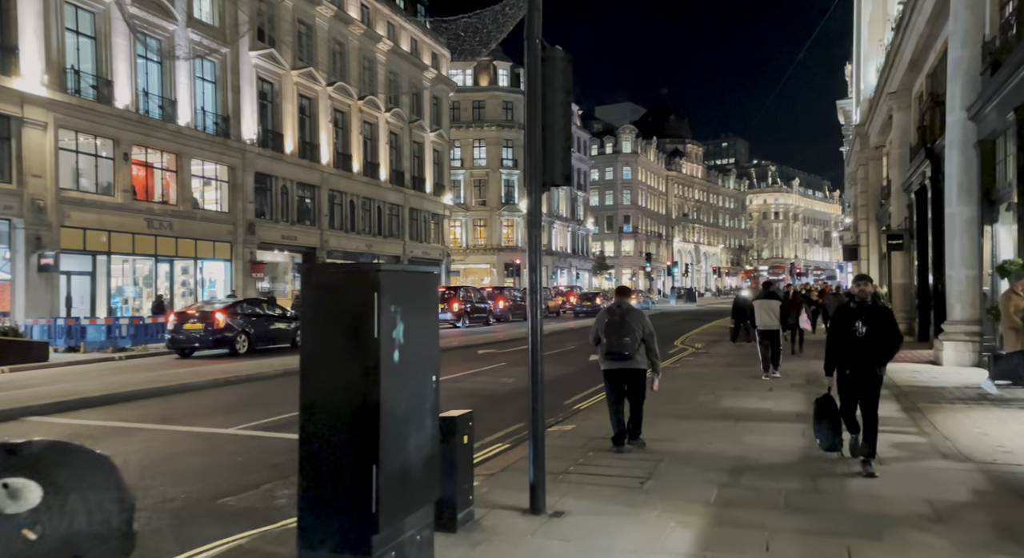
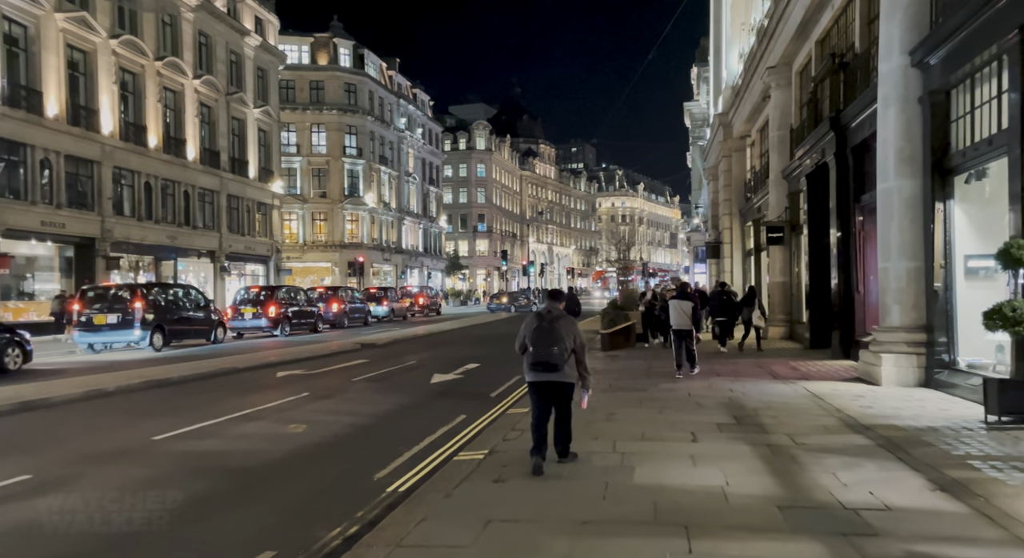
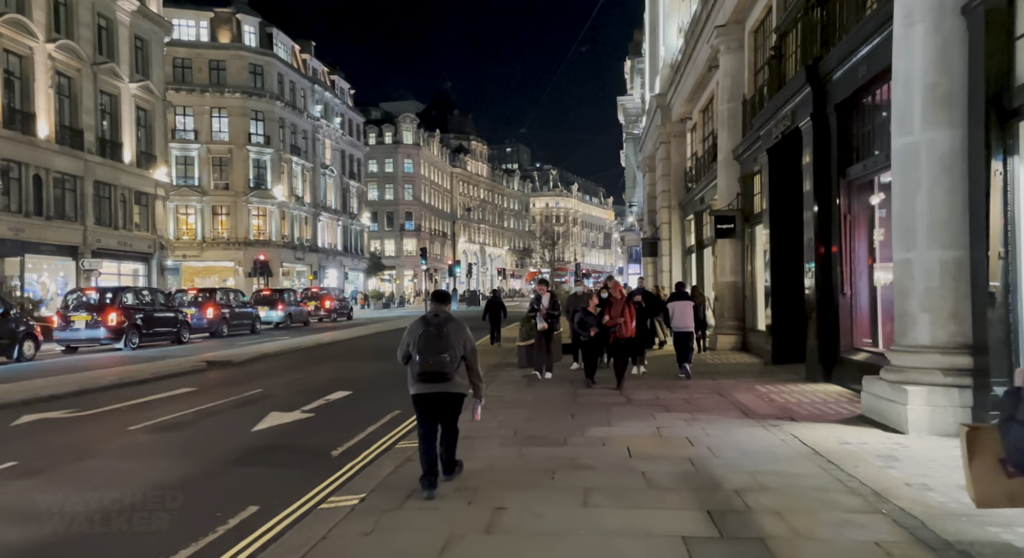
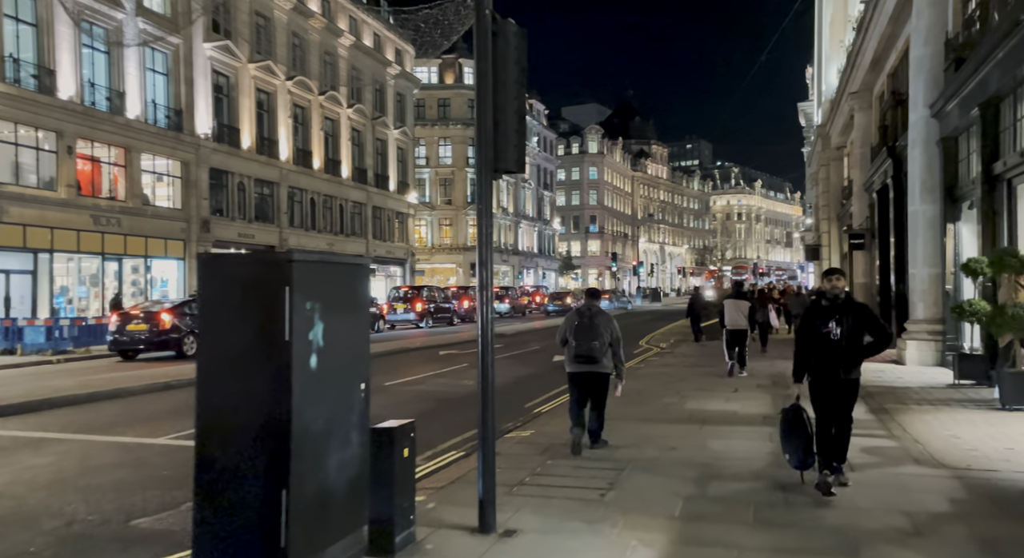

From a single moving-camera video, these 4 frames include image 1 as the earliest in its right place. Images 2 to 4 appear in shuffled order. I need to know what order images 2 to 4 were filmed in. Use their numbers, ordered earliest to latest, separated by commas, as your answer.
4, 2, 3
